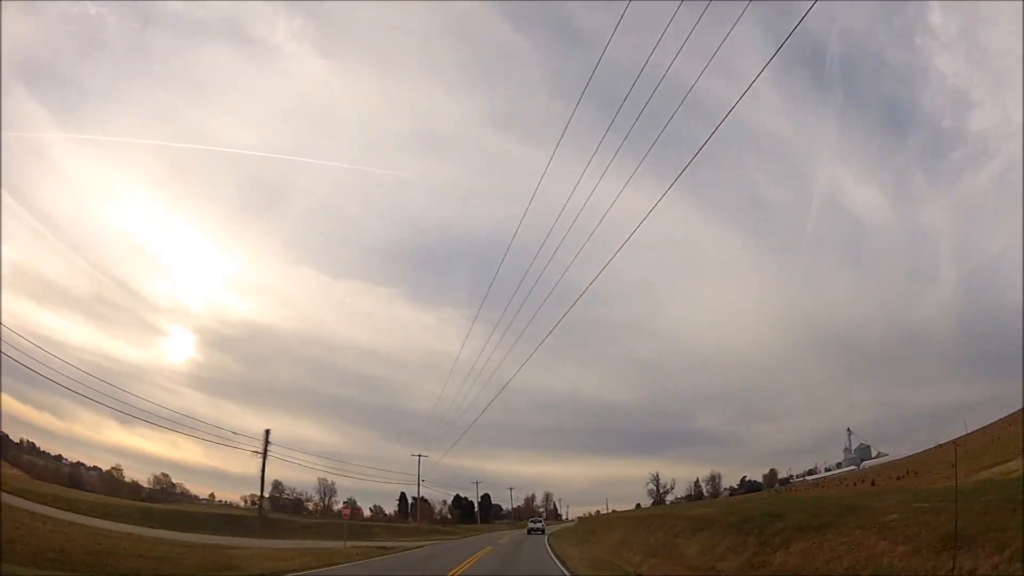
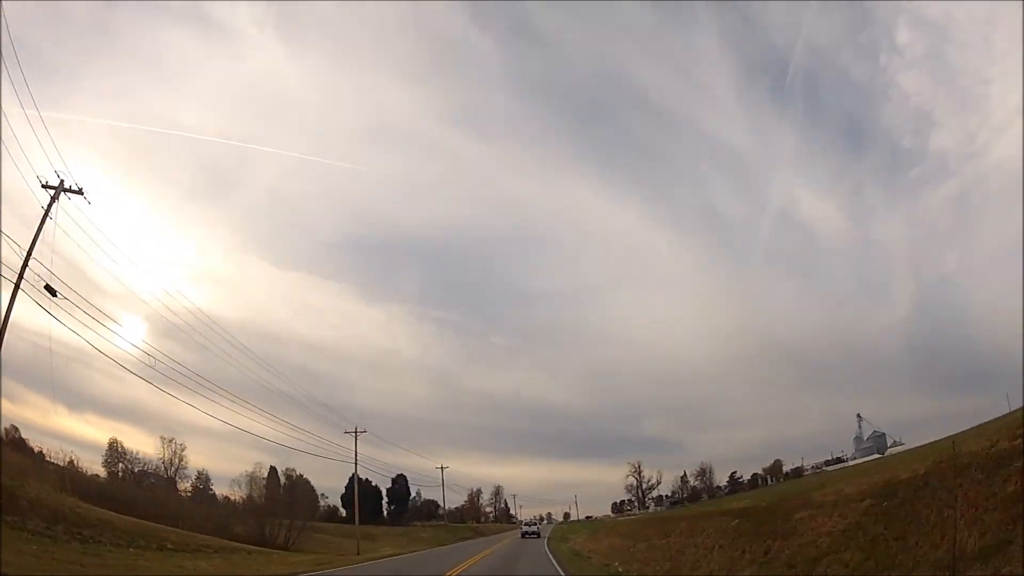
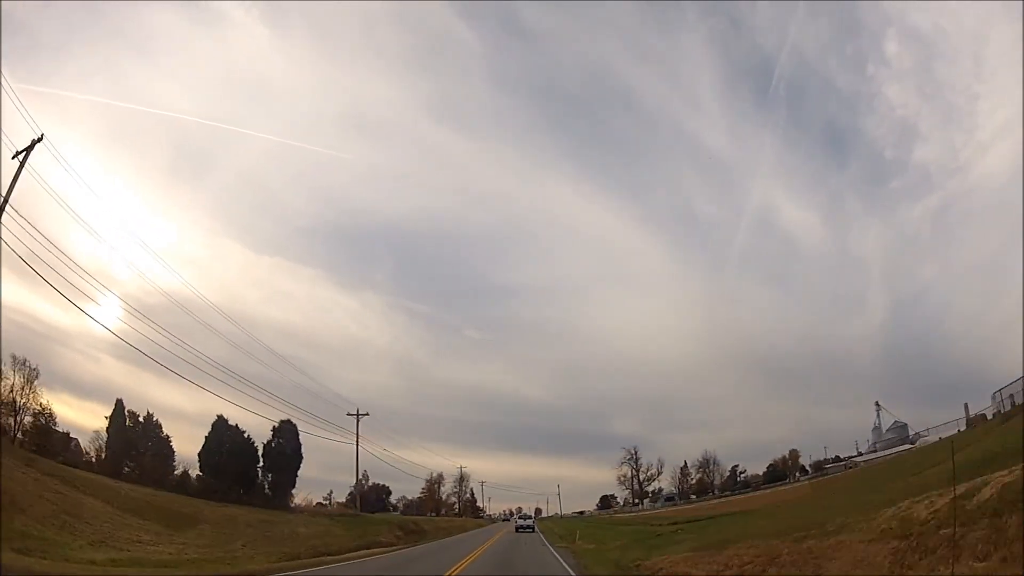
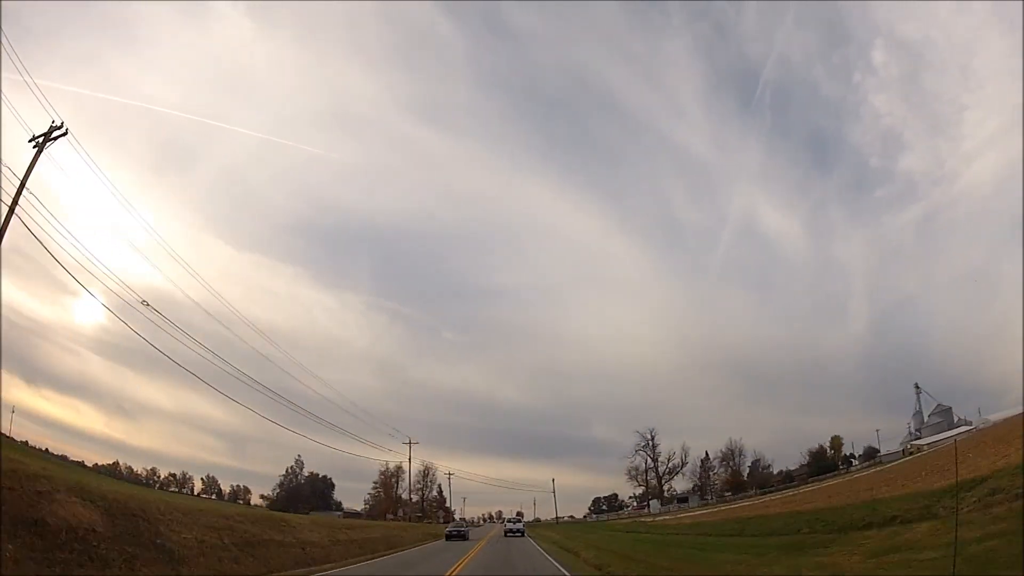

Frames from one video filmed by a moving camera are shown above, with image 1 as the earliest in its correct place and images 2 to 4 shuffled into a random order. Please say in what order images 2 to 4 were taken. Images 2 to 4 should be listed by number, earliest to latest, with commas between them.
2, 3, 4
